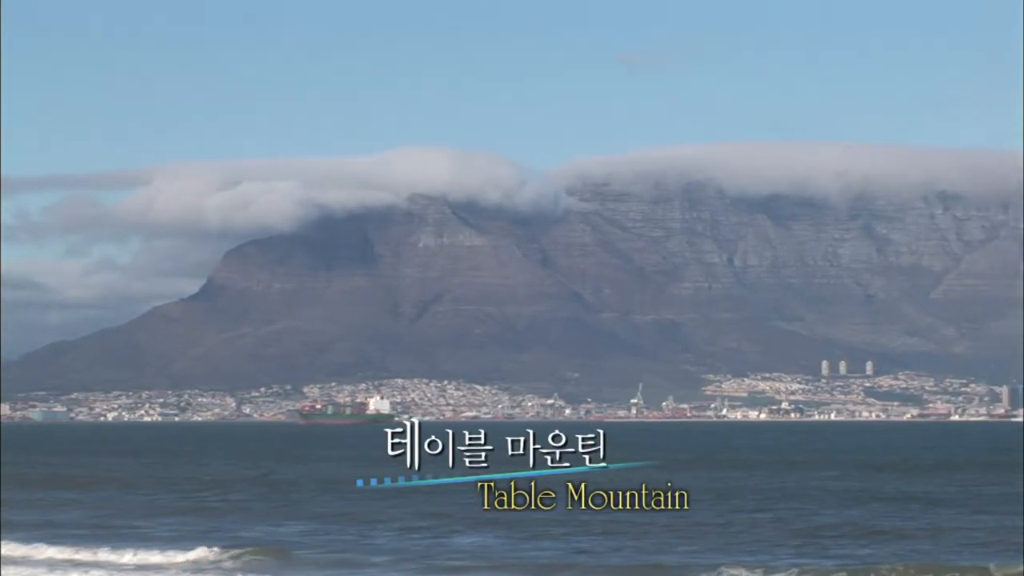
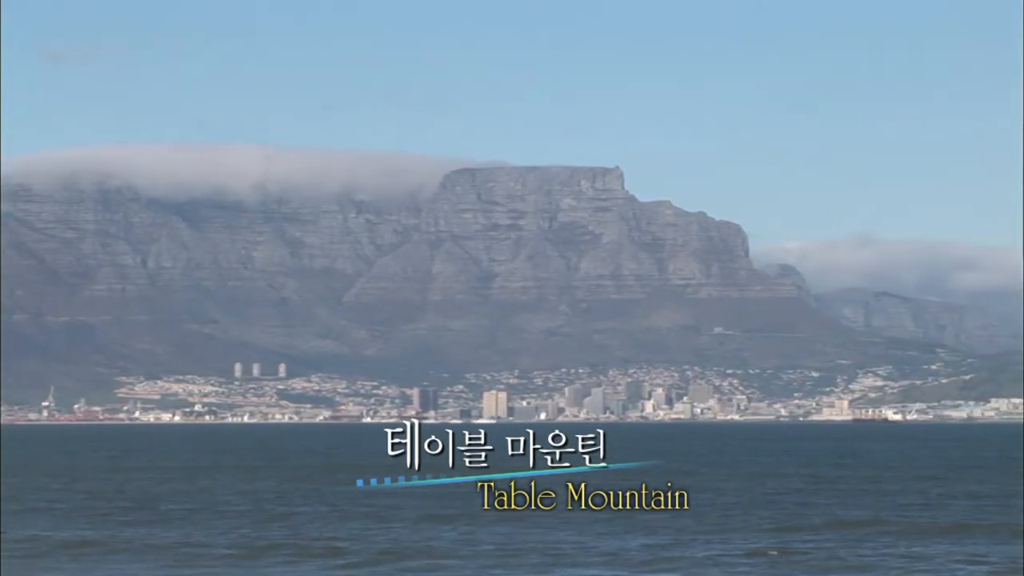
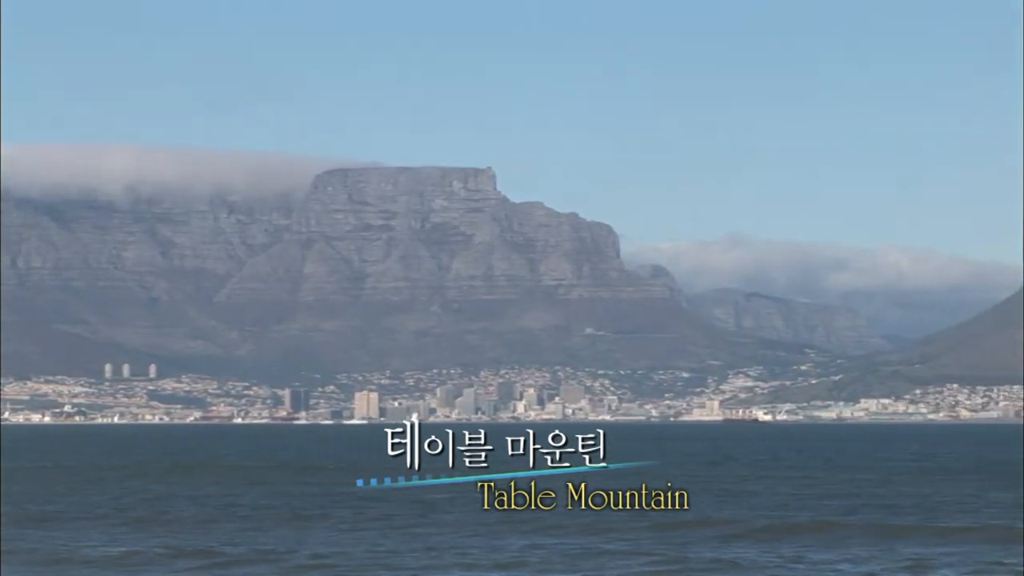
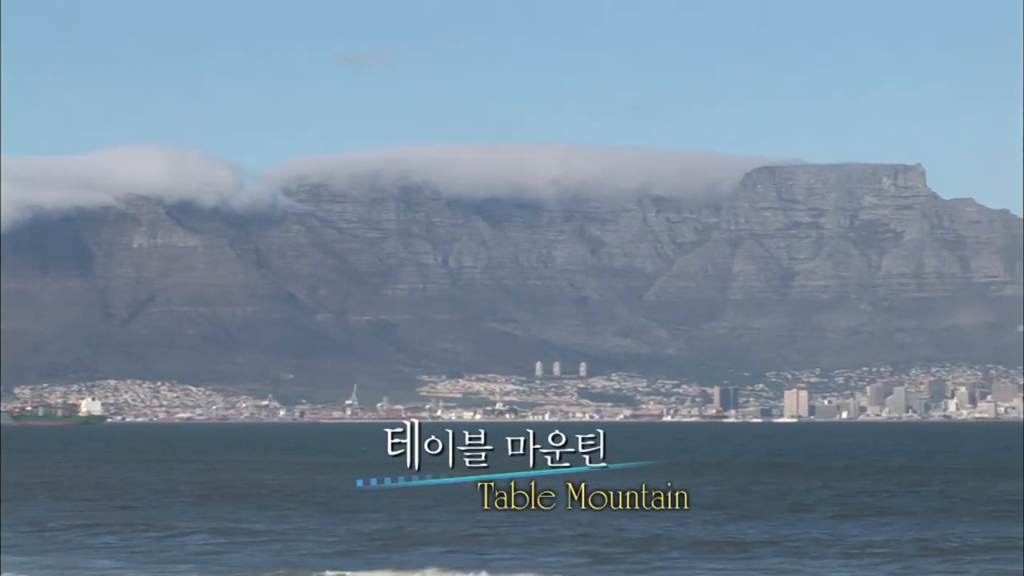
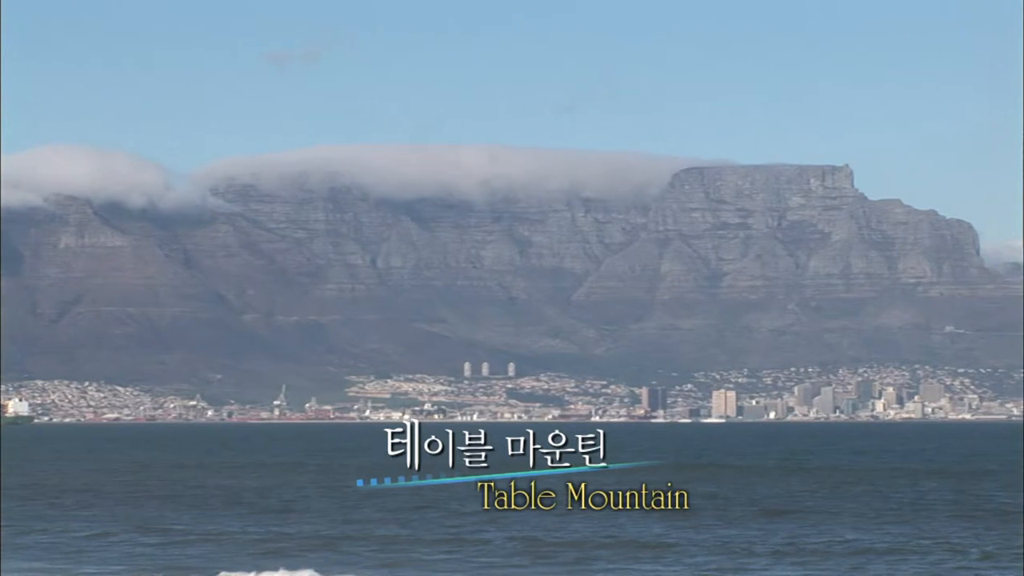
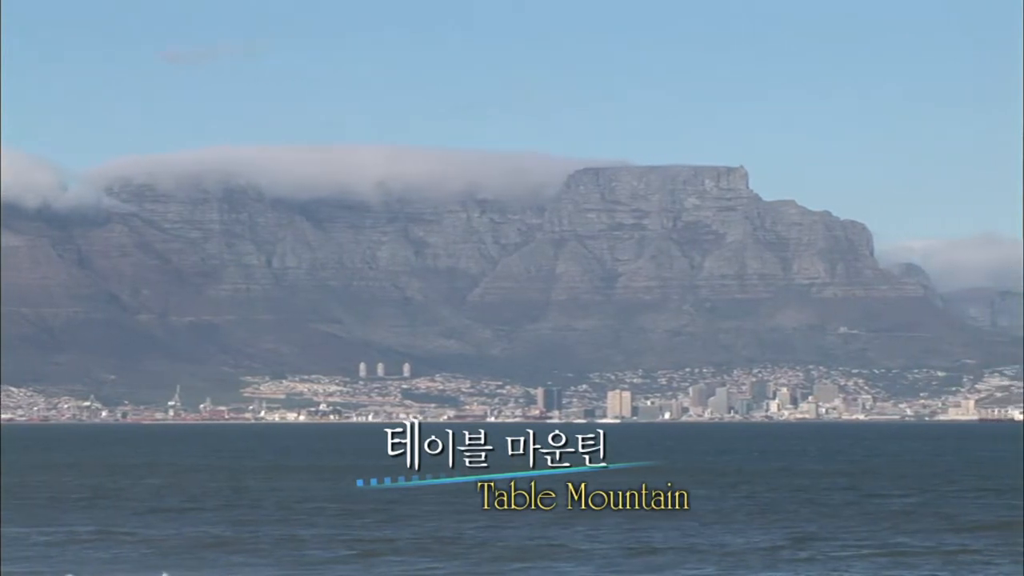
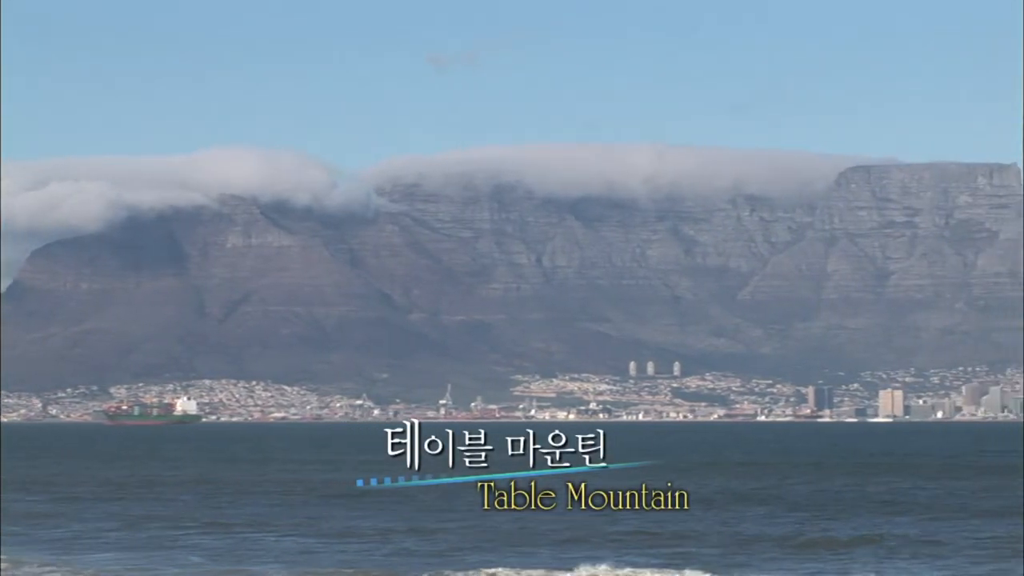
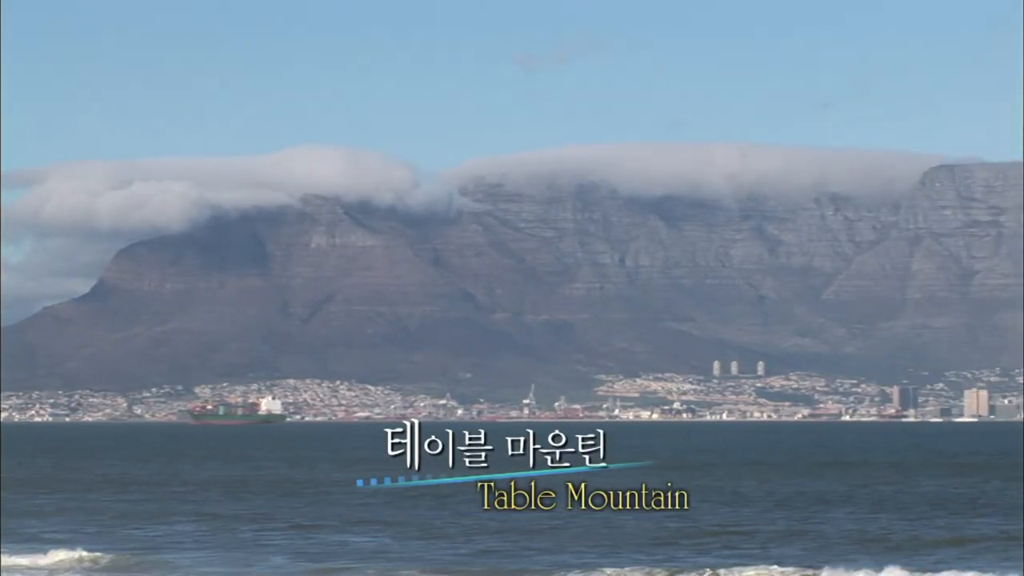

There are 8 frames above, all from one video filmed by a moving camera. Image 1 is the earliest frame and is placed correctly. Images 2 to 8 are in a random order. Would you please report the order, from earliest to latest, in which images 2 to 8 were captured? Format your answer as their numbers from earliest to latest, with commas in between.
8, 7, 4, 5, 6, 2, 3
